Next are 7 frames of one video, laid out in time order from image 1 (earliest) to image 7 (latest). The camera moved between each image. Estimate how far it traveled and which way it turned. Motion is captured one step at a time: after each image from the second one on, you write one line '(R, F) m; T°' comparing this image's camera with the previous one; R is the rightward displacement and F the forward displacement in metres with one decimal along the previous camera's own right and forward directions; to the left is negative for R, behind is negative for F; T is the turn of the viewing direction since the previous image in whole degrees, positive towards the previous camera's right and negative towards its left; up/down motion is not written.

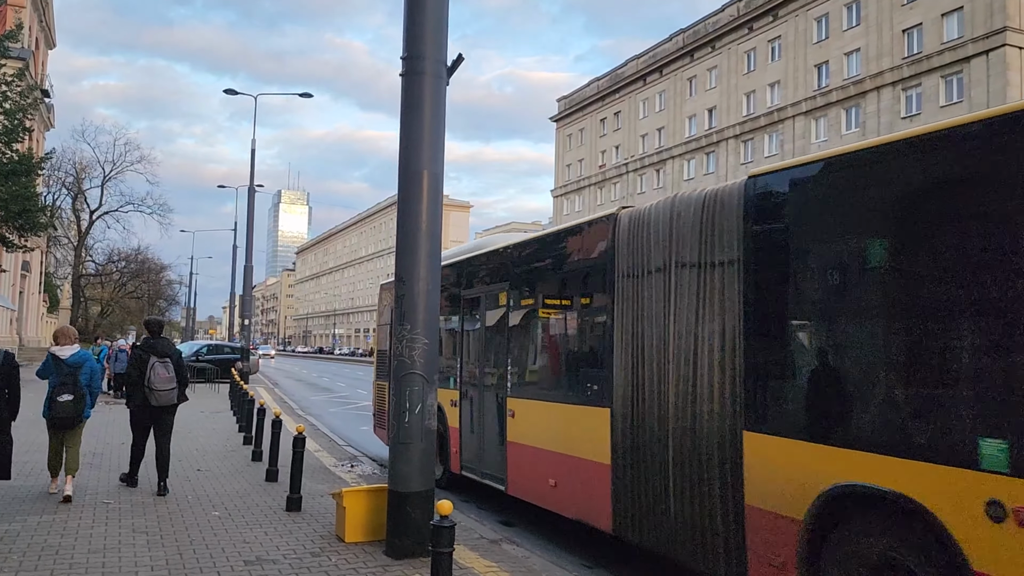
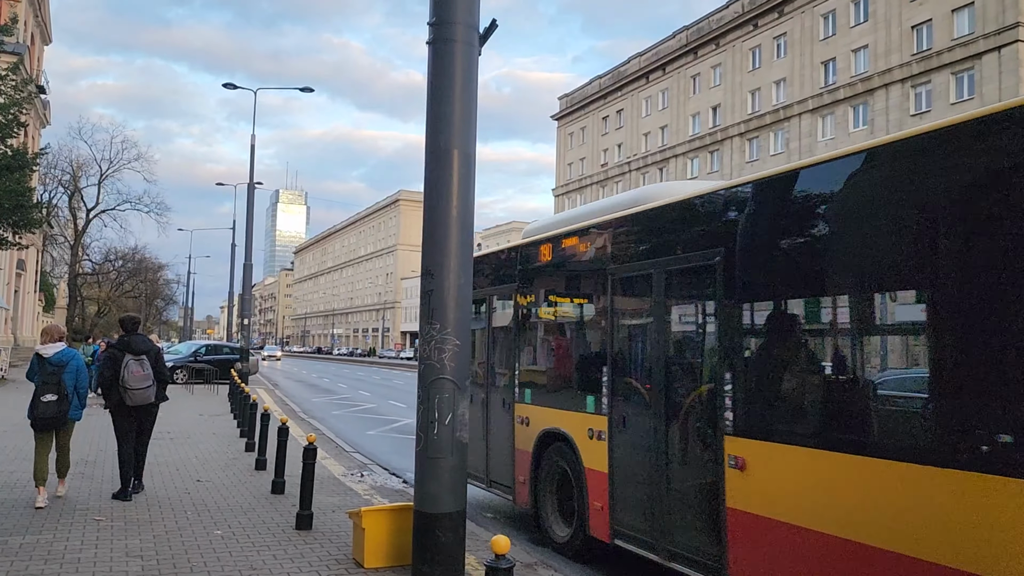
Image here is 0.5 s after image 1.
(-0.3, +0.7) m; 0°
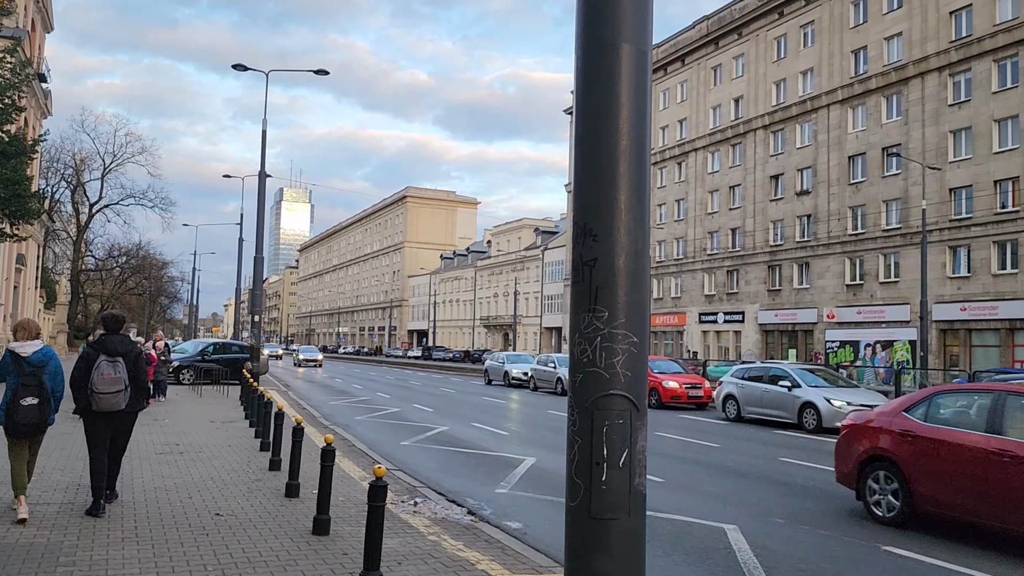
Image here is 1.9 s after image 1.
(-0.8, +1.9) m; 0°
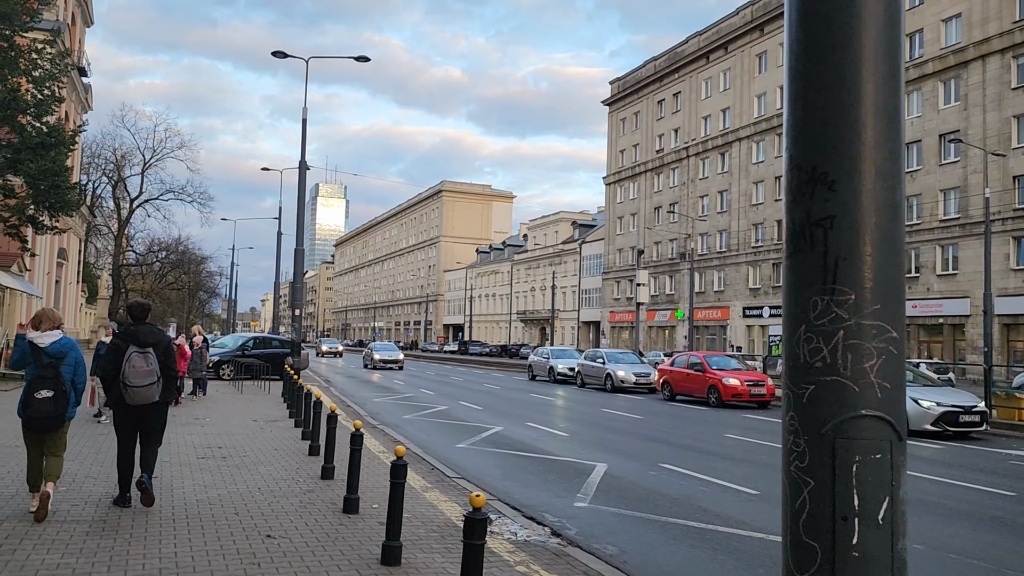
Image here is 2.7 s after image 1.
(-0.5, +1.0) m; -2°
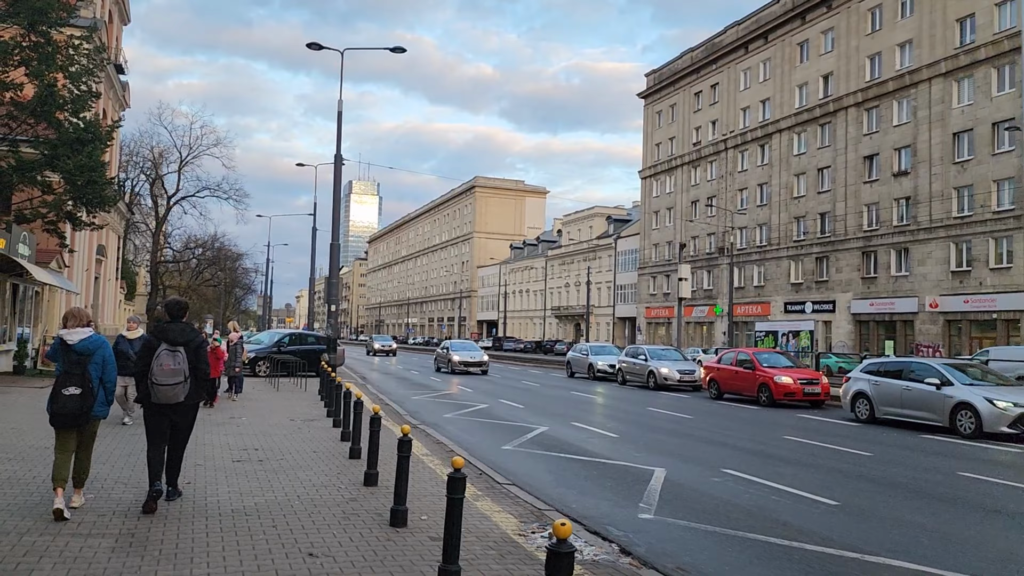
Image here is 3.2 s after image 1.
(-0.2, +0.7) m; -2°
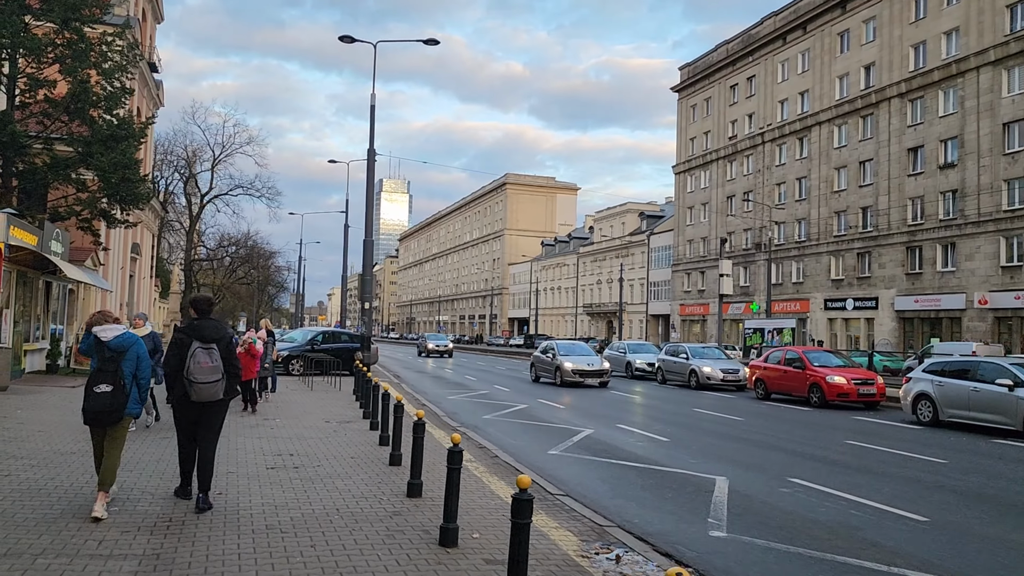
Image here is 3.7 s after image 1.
(-0.2, +0.7) m; -2°
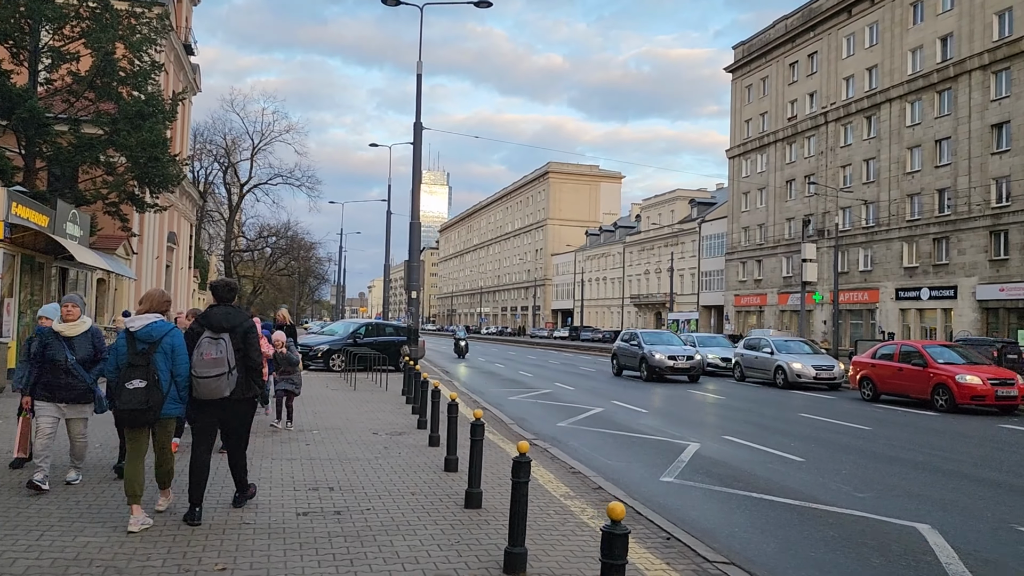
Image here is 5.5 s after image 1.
(-0.7, +2.6) m; -3°
